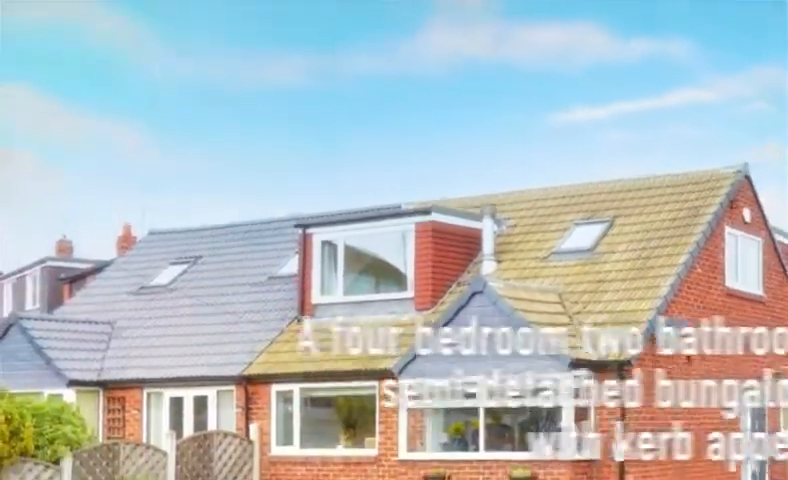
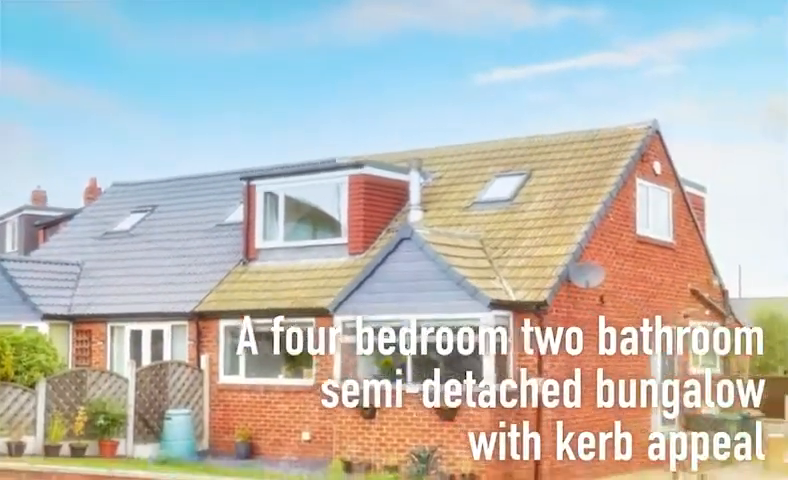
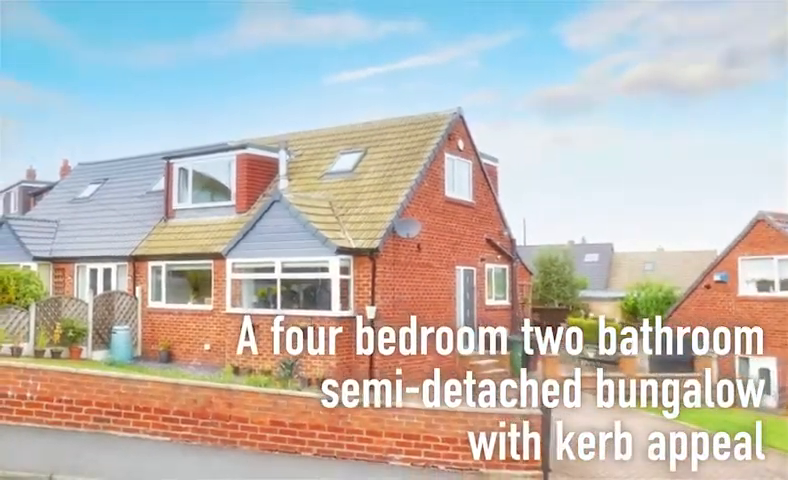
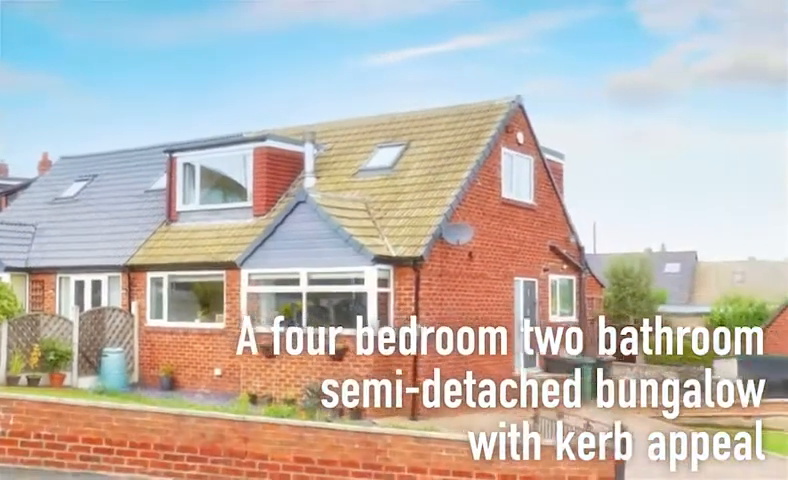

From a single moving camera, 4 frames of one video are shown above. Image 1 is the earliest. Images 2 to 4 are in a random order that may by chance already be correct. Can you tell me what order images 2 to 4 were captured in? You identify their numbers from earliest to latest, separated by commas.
2, 4, 3
